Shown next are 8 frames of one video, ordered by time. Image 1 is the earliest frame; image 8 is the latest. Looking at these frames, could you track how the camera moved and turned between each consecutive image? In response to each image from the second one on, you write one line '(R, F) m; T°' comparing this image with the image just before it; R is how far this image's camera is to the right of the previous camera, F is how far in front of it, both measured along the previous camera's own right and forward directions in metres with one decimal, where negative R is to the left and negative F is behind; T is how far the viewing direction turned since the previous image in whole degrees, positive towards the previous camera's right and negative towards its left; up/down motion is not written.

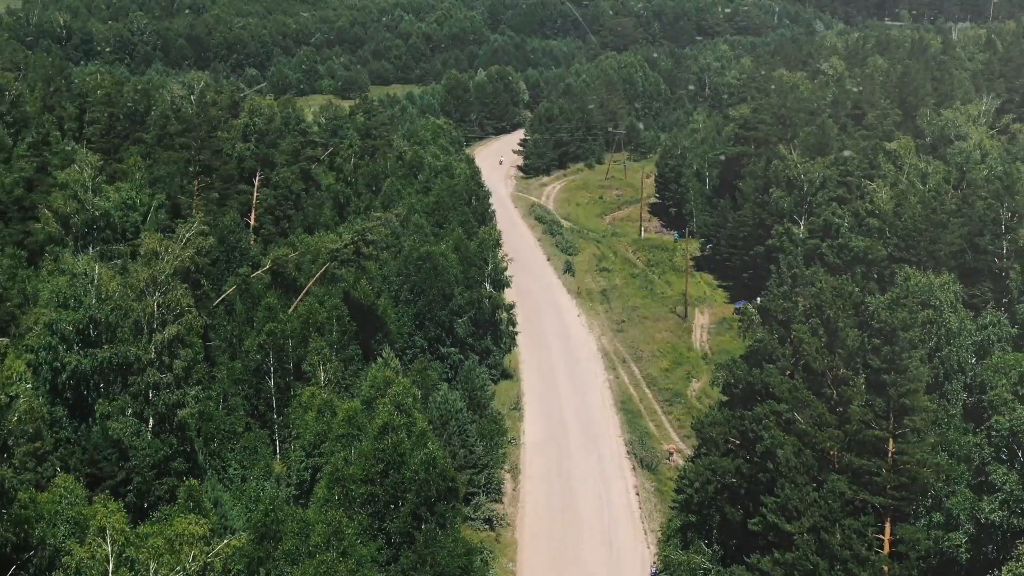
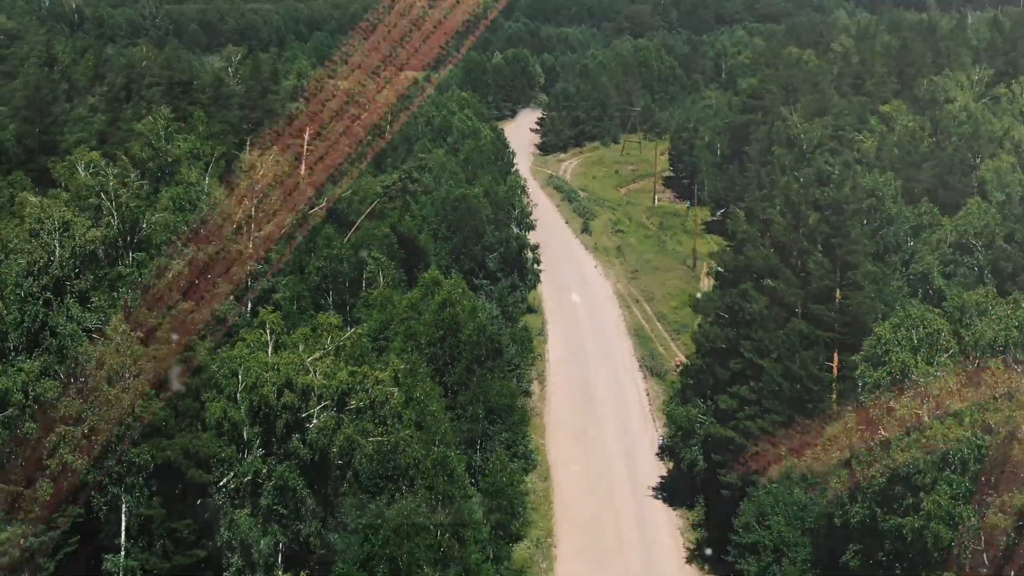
(-0.8, -10.9) m; 0°
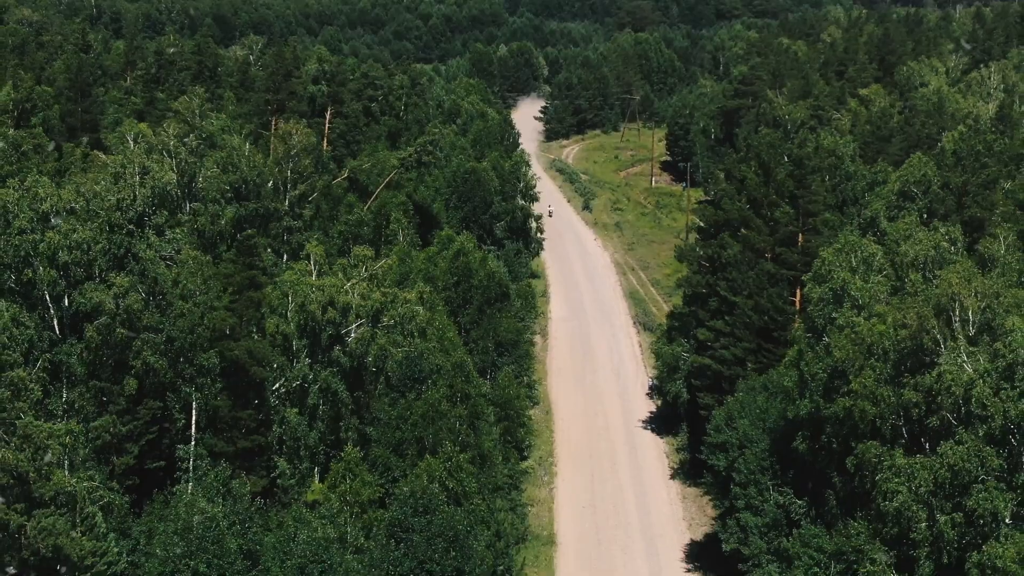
(-0.1, -7.1) m; 0°
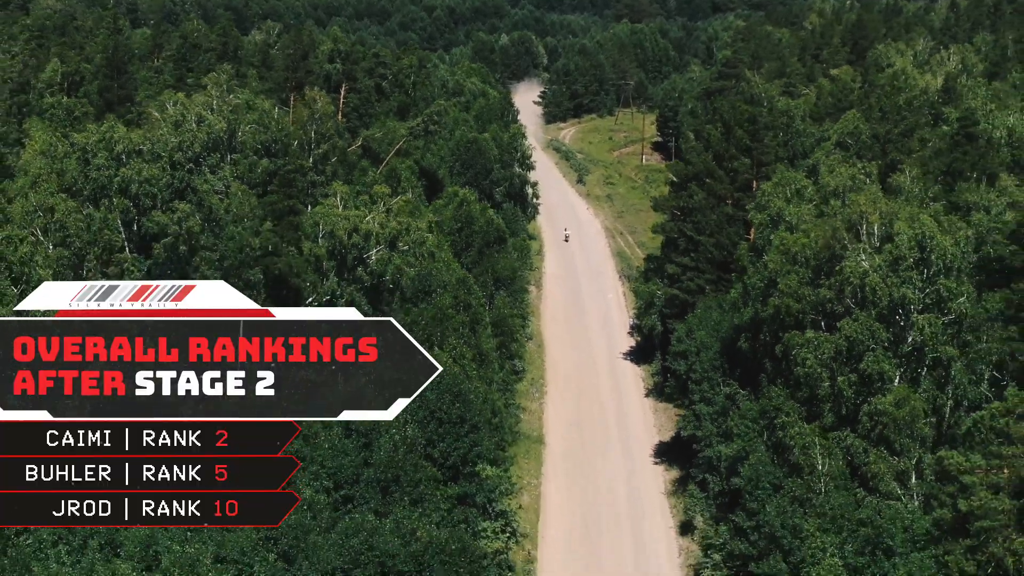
(+0.3, -8.9) m; 0°
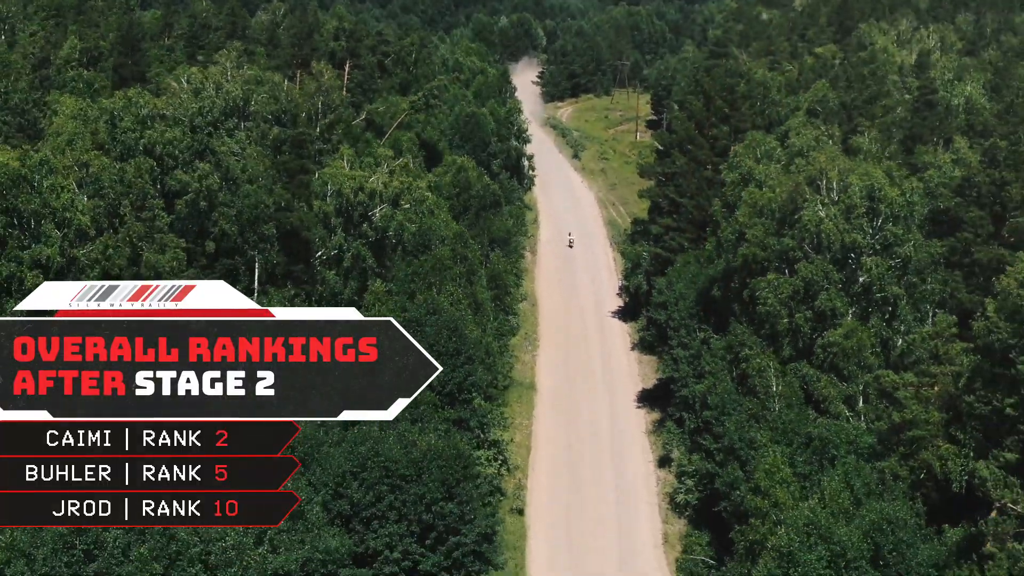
(+0.3, -4.6) m; 0°
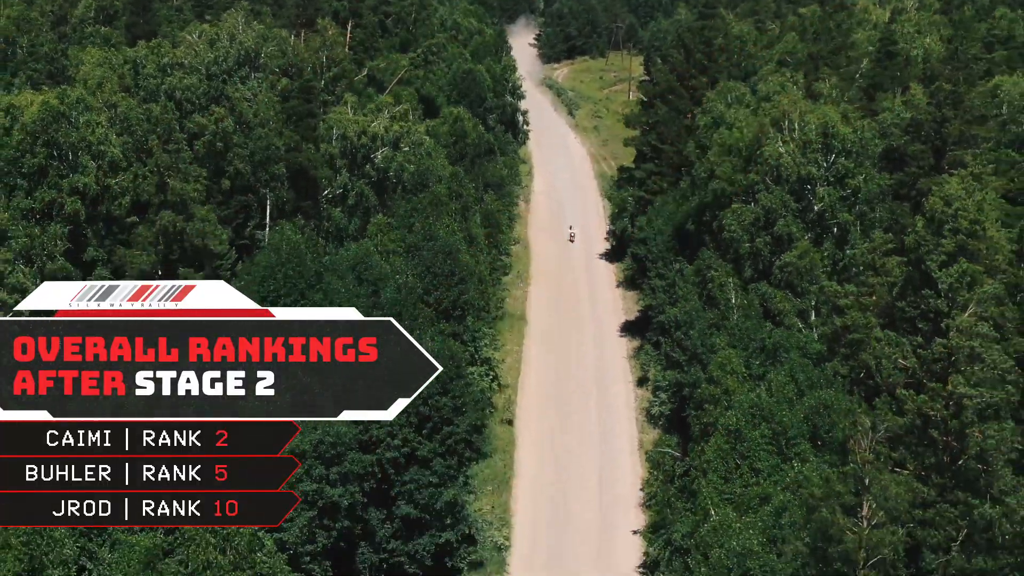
(+0.4, -5.1) m; 0°
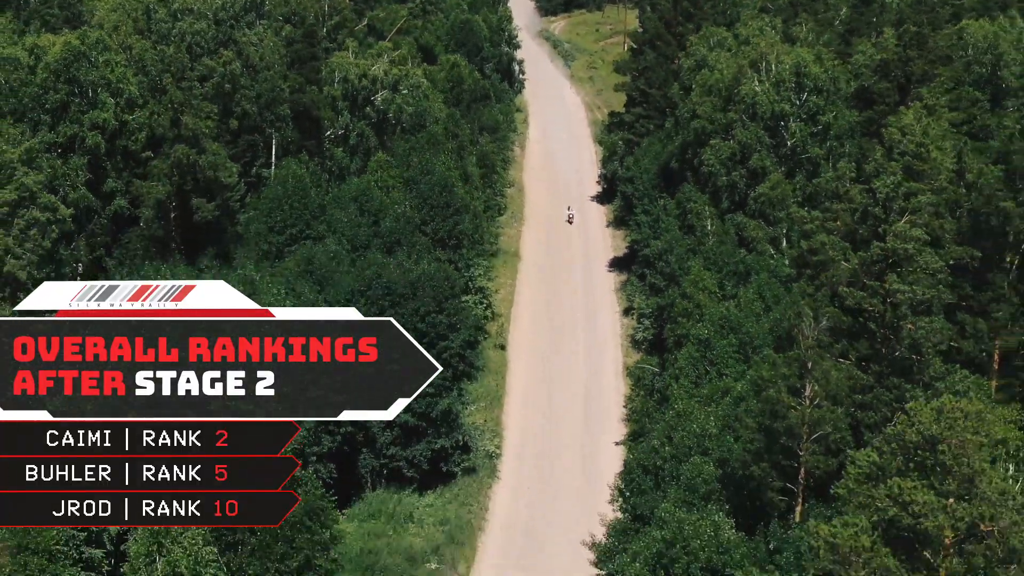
(+0.3, -3.5) m; 0°
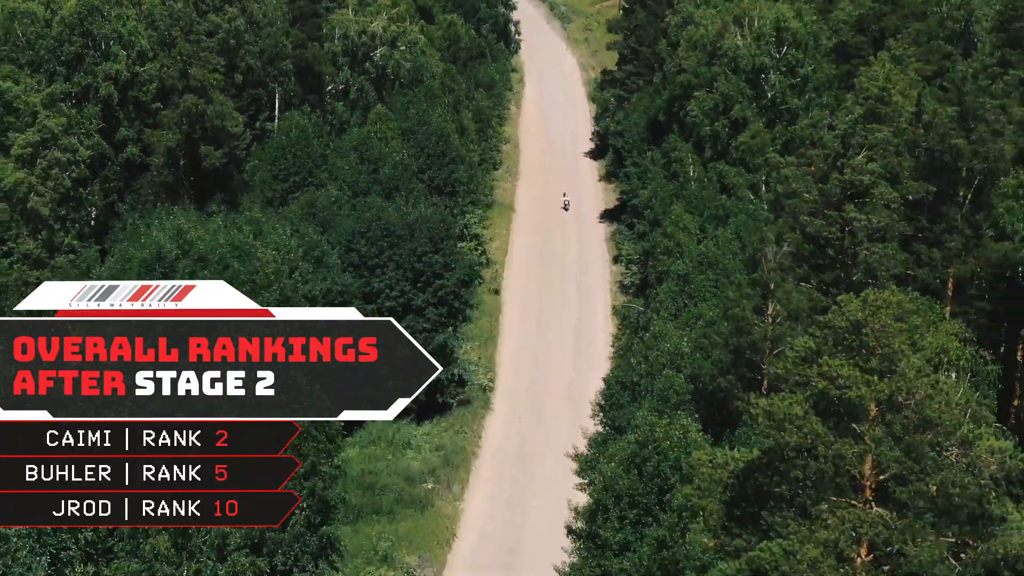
(+0.3, -2.8) m; 0°
